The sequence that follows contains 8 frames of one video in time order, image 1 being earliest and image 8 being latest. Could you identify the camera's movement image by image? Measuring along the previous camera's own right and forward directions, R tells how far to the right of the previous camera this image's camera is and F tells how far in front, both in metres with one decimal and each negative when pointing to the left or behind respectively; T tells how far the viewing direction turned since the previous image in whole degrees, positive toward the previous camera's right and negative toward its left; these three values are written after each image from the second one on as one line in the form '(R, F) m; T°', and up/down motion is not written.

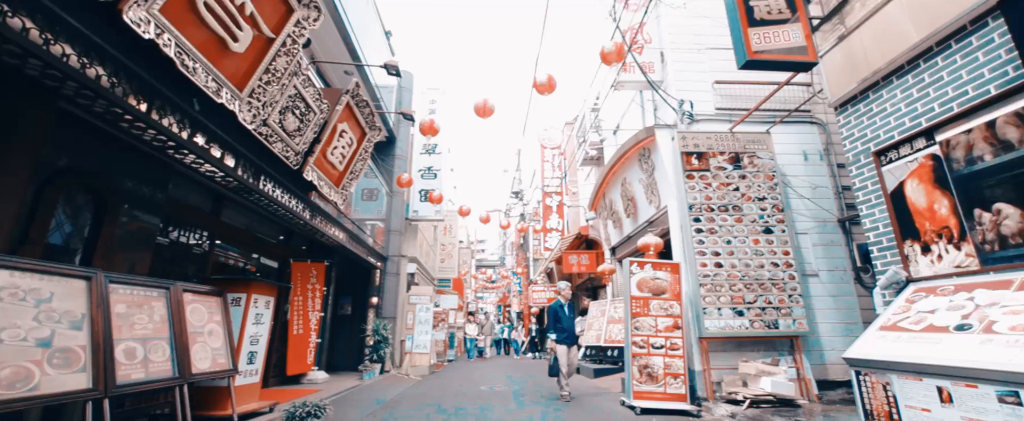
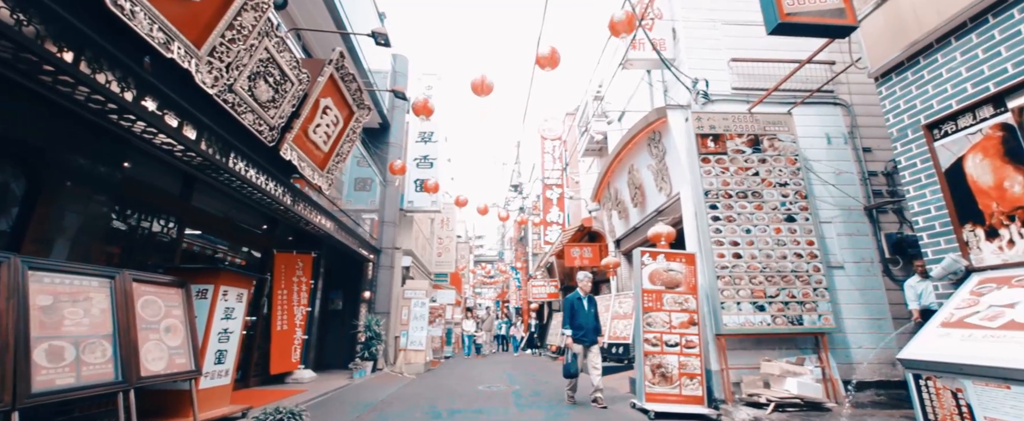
(0.0, +0.5) m; 0°
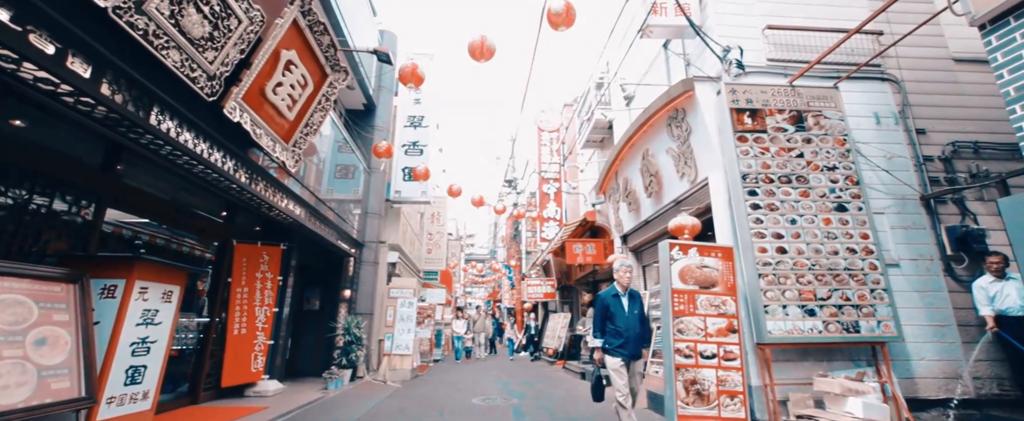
(-0.1, +1.0) m; +1°
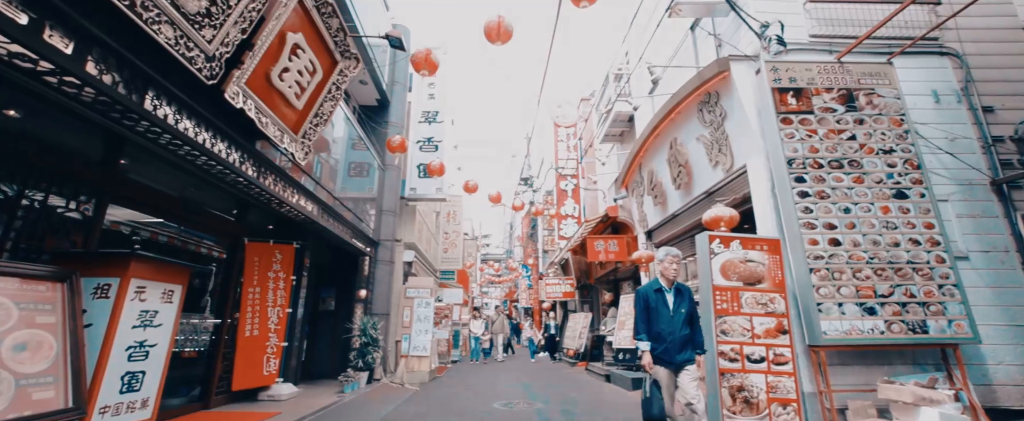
(-0.1, +0.4) m; -2°
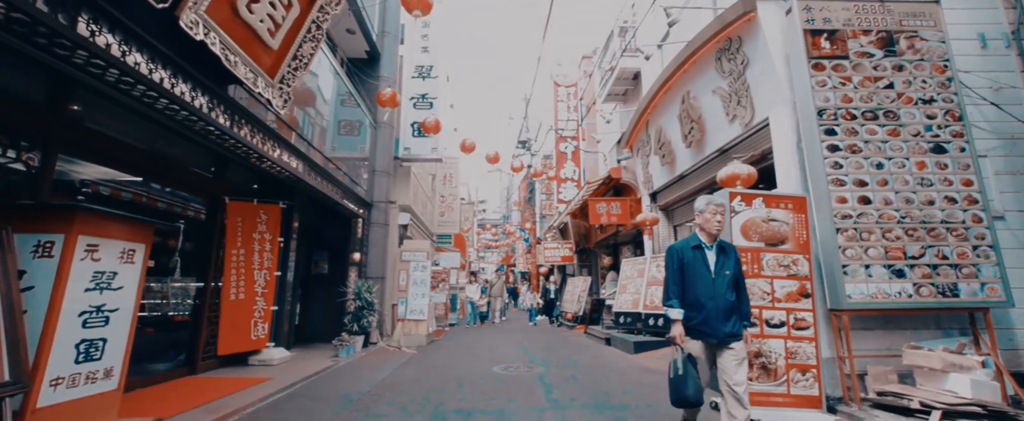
(-0.1, +0.4) m; 0°
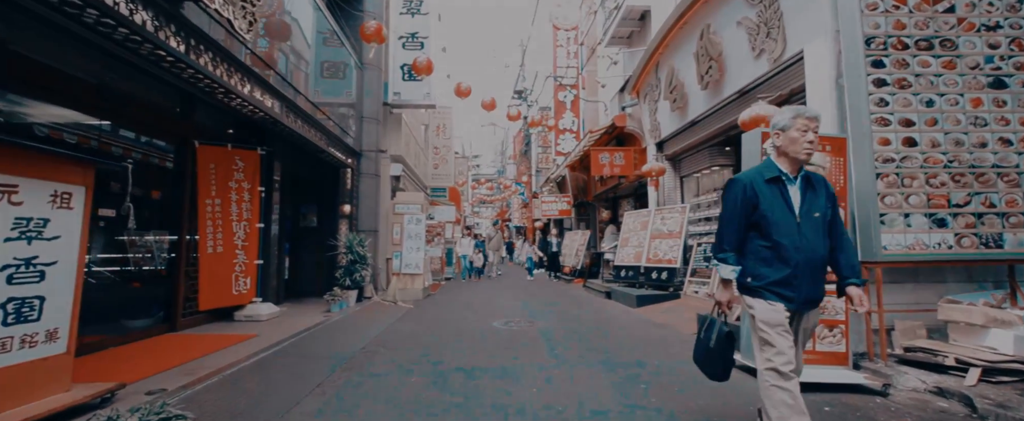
(-0.1, +0.5) m; +1°
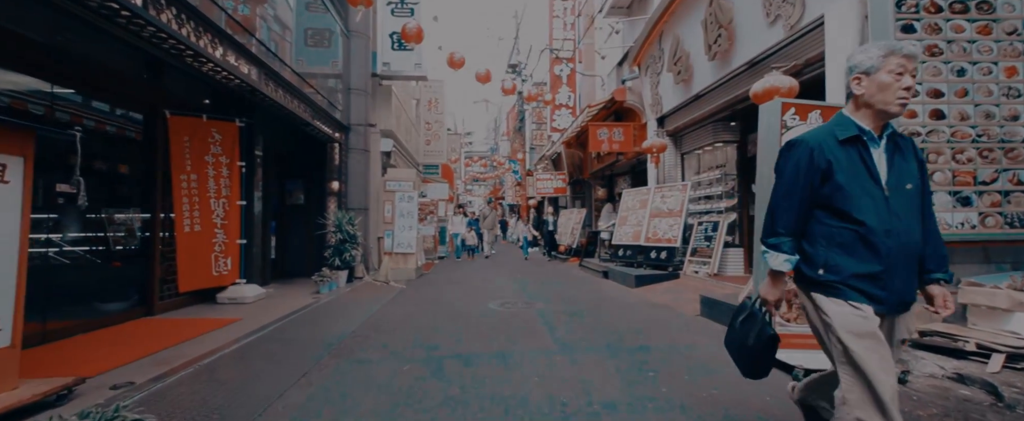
(-0.1, +0.3) m; +1°
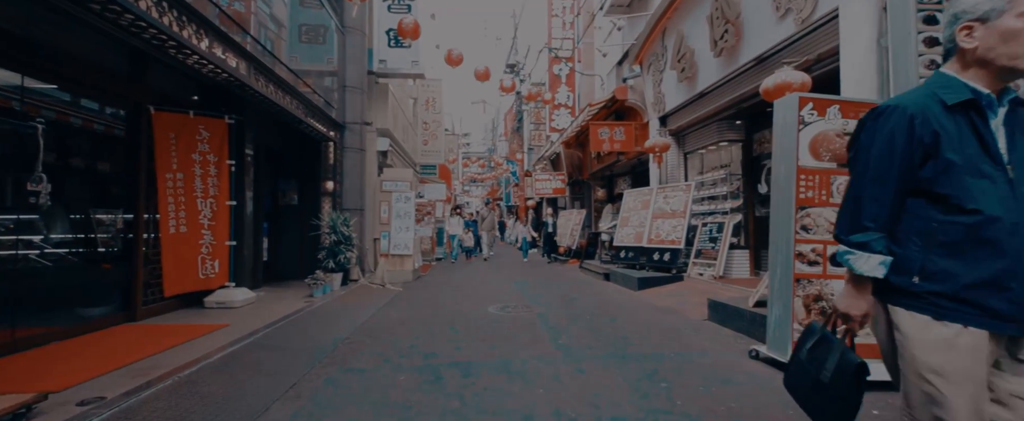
(0.0, +0.2) m; 0°
